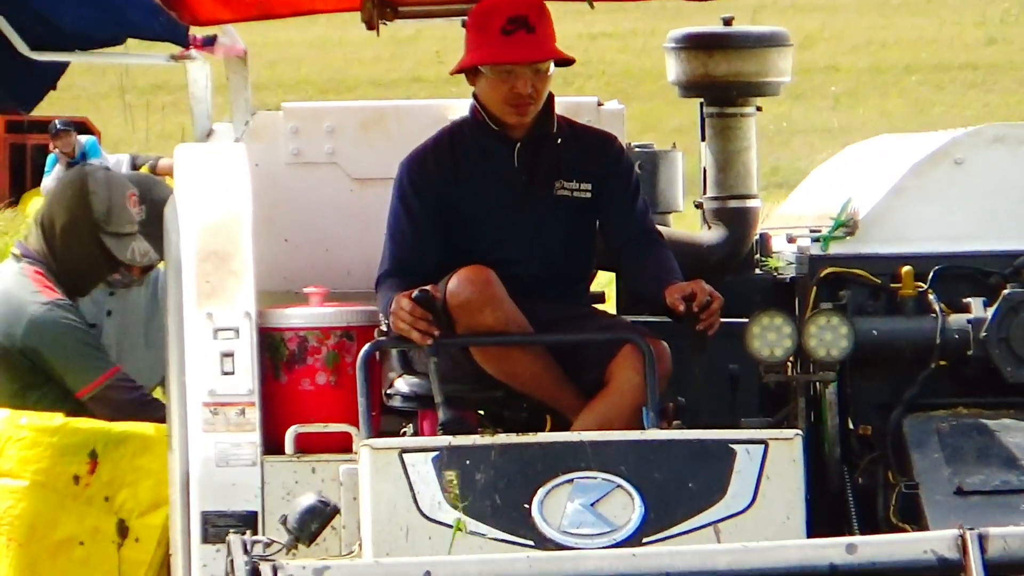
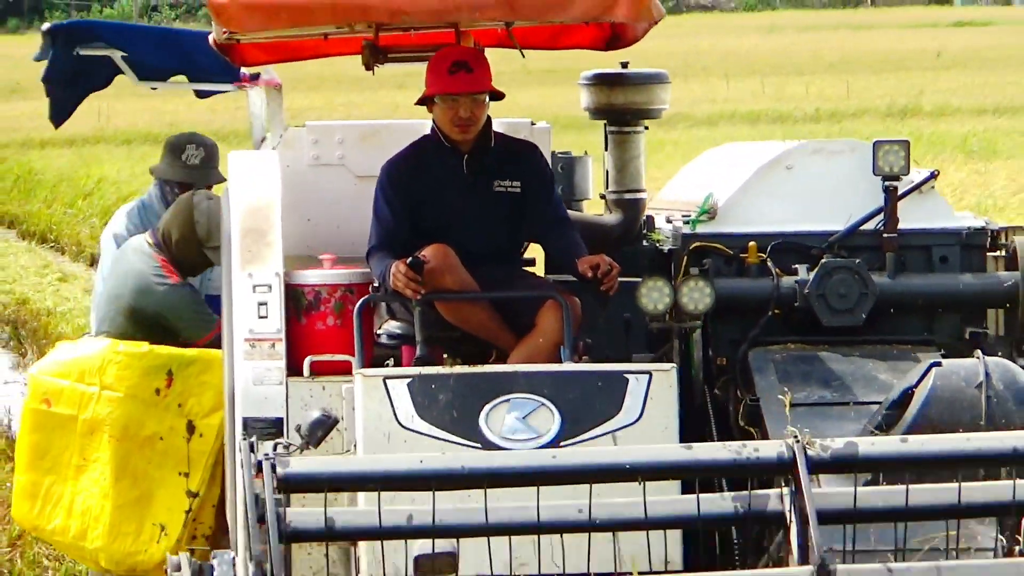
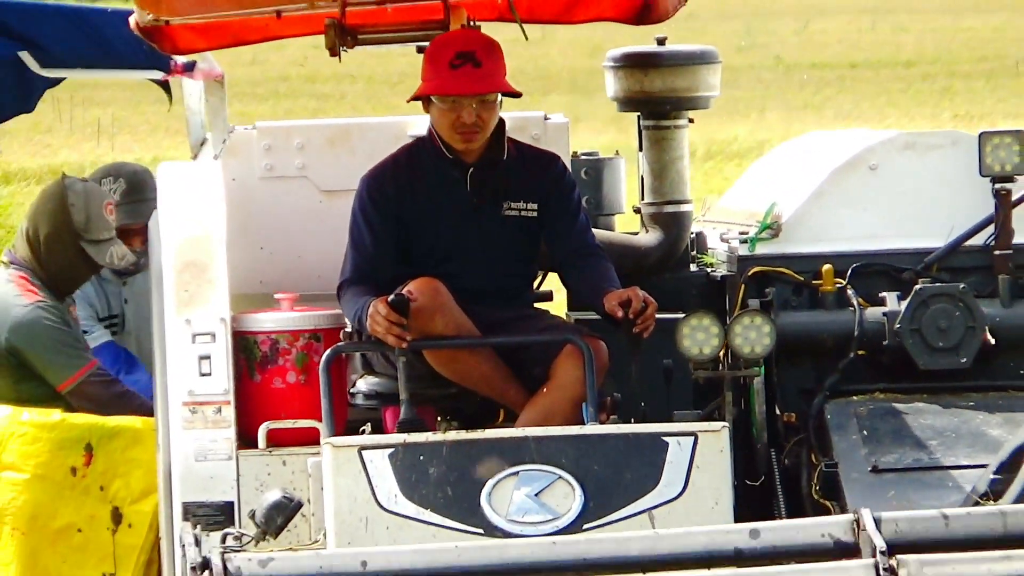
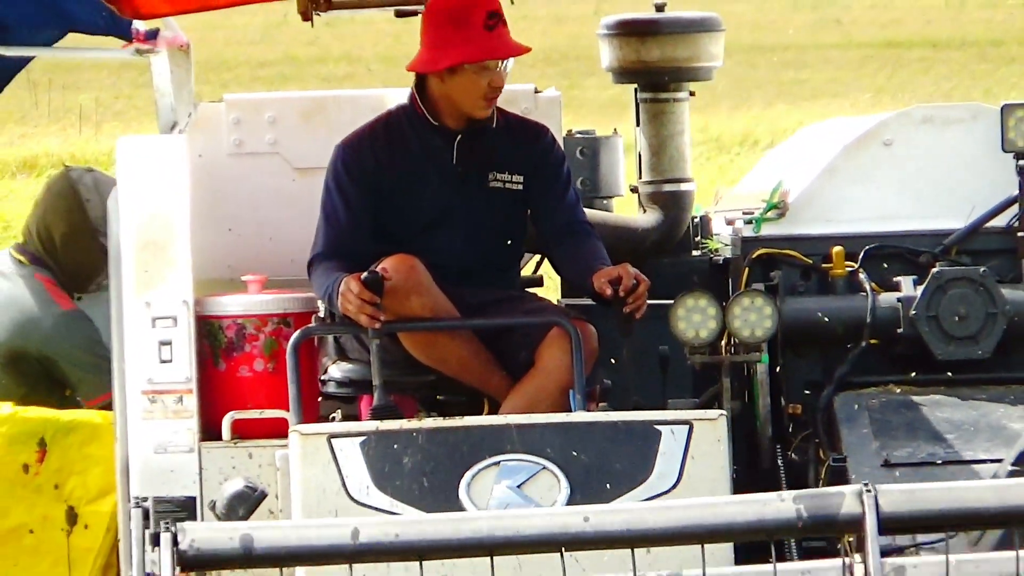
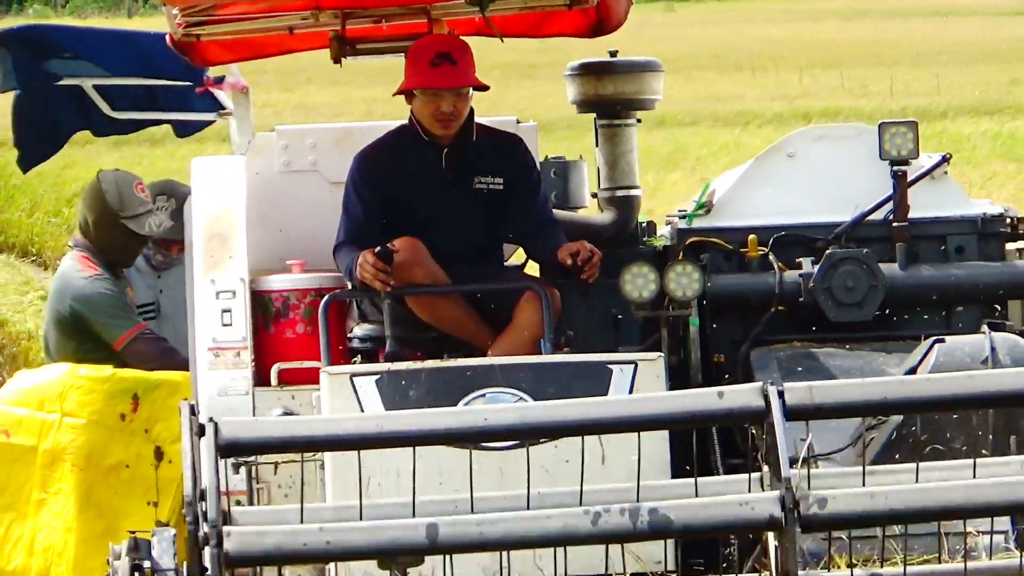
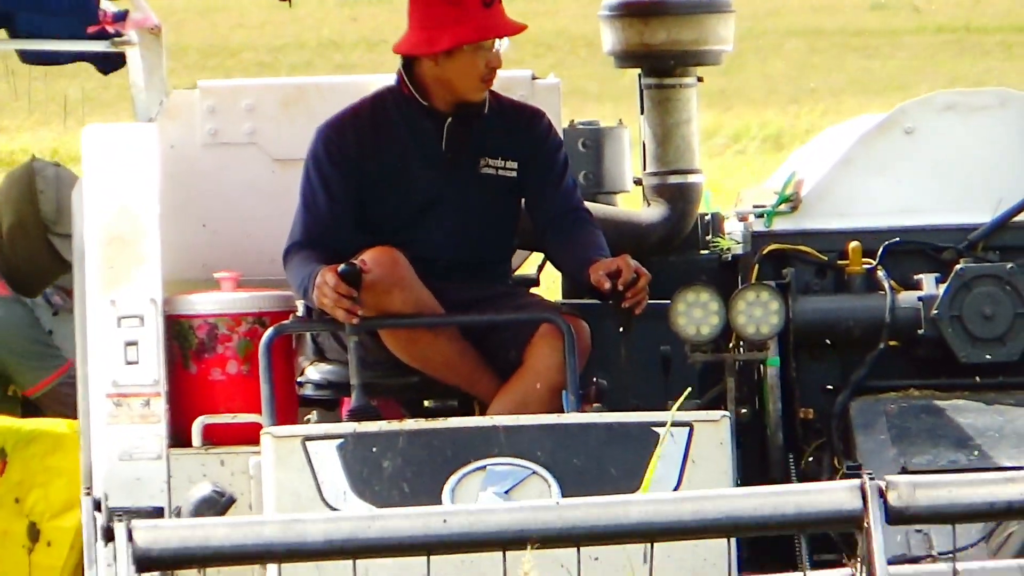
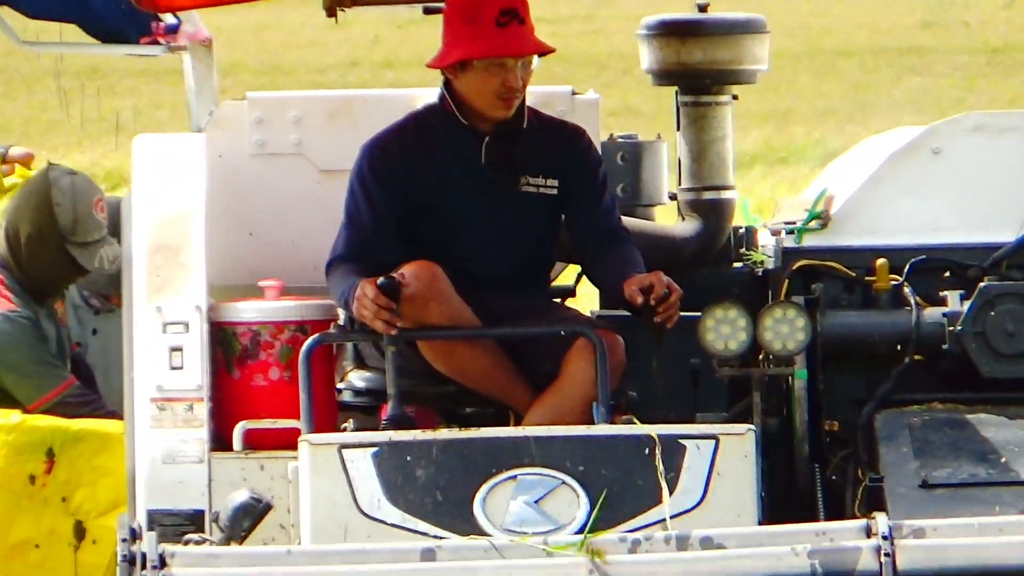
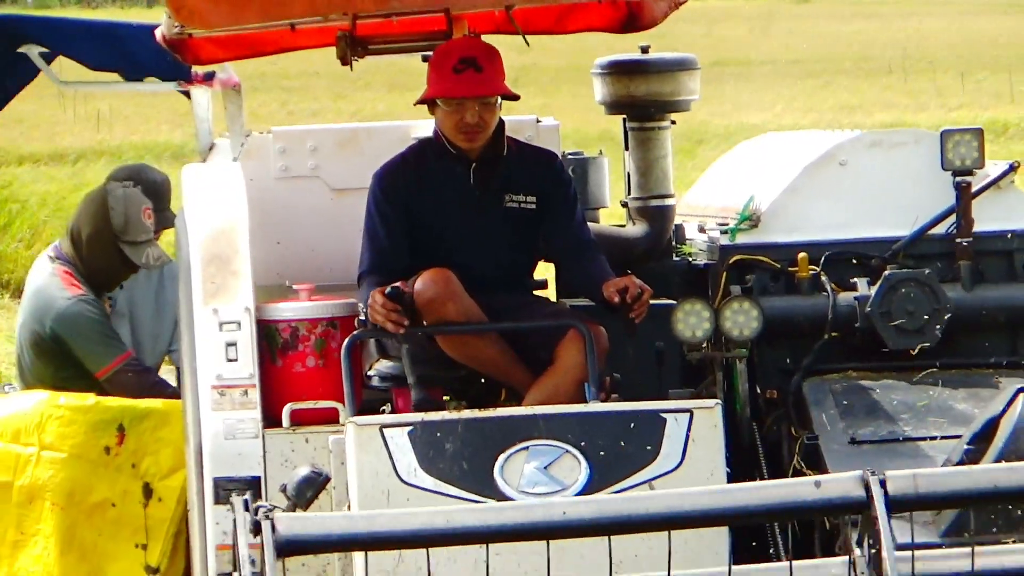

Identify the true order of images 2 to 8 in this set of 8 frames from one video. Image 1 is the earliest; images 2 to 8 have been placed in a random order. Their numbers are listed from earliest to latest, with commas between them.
7, 6, 4, 3, 8, 5, 2
